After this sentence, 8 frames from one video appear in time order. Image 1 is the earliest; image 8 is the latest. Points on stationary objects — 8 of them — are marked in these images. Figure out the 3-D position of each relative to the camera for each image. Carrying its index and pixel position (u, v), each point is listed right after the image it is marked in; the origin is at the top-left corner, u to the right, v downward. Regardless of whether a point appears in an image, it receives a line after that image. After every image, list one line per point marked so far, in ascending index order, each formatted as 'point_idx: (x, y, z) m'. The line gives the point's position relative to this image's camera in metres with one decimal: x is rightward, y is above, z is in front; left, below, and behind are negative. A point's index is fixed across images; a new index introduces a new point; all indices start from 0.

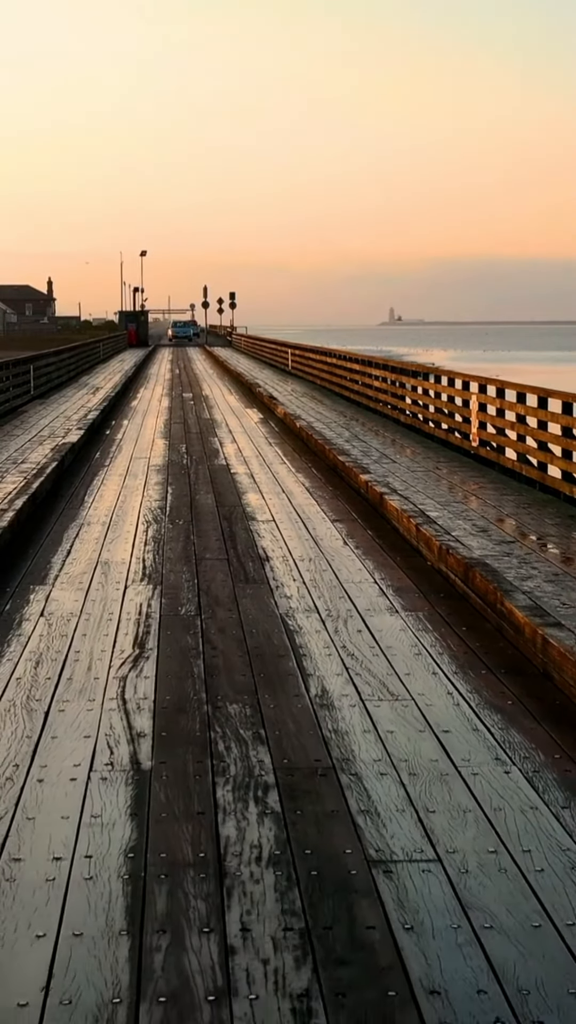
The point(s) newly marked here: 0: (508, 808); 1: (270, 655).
0: (+0.3, -0.5, +2.8) m
1: (0.0, -0.3, +4.0) m
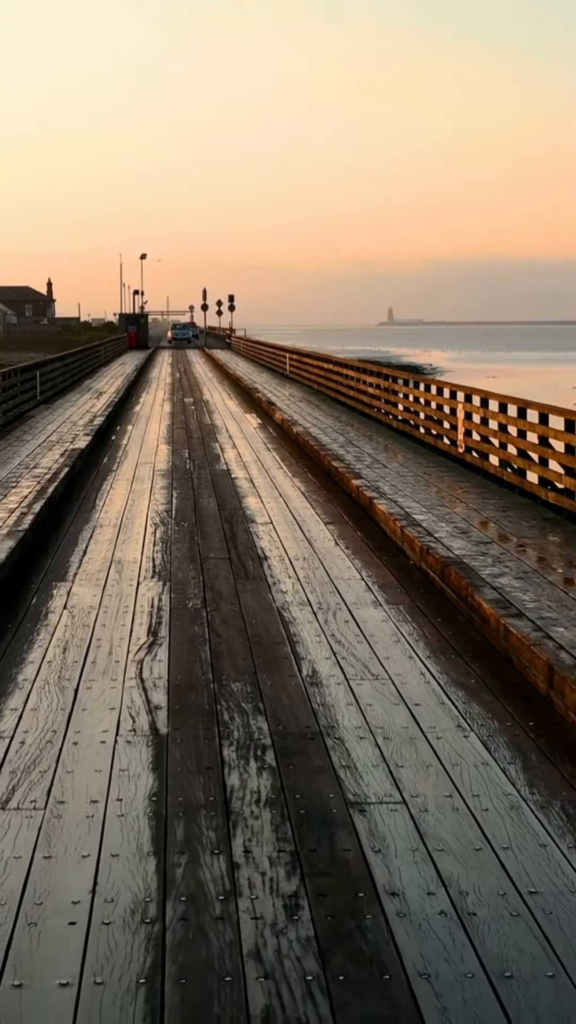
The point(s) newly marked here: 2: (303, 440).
0: (+0.3, -0.5, +3.4) m
1: (-0.1, -0.3, +4.6) m
2: (+0.1, +0.5, +12.2) m
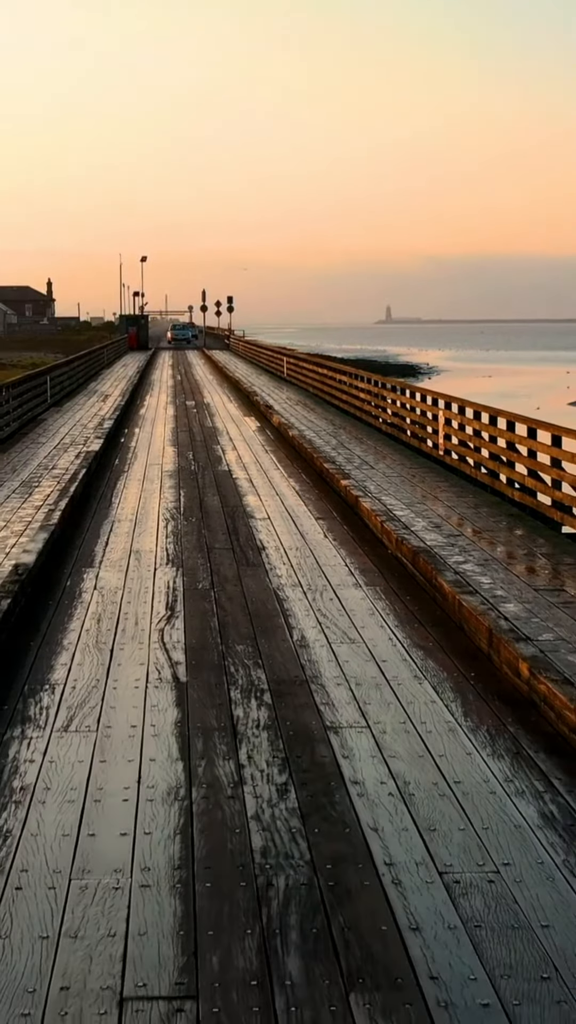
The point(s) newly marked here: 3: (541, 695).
0: (+0.3, -0.5, +4.4) m
1: (-0.1, -0.3, +5.6) m
2: (+0.1, +0.5, +13.2) m
3: (+0.6, -0.4, +4.3) m
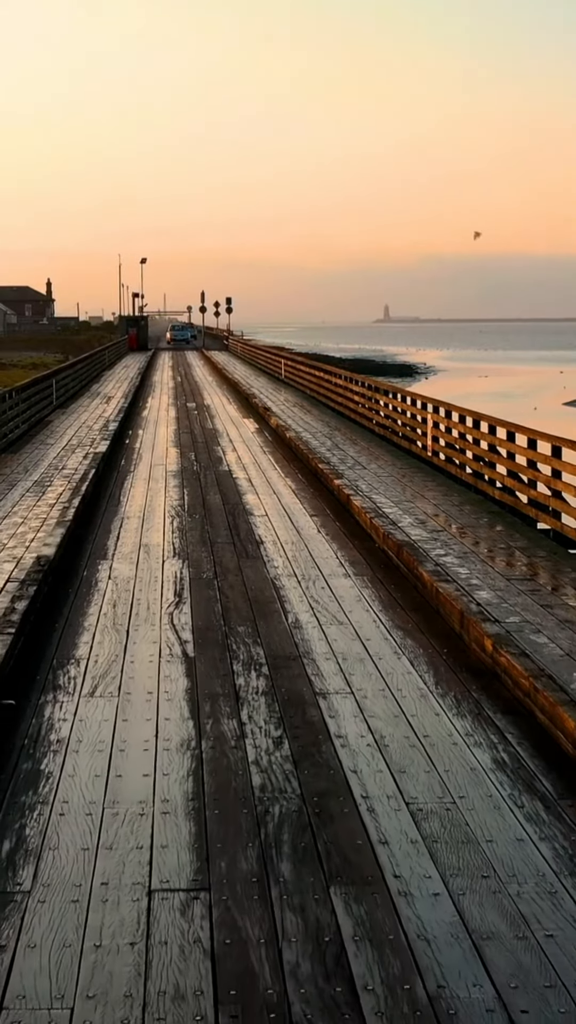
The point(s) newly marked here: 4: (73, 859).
0: (+0.3, -0.5, +5.0) m
1: (-0.1, -0.3, +6.3) m
2: (0.0, +0.5, +13.8) m
3: (+0.6, -0.4, +4.9) m
4: (-0.4, -0.6, +3.3) m
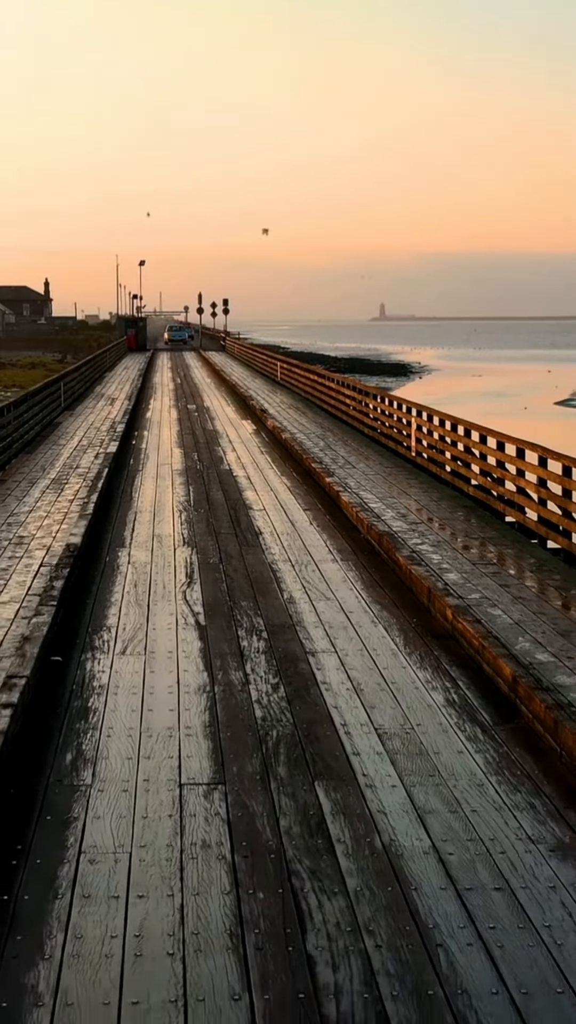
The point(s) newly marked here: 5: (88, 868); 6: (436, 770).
0: (+0.3, -0.4, +6.1) m
1: (-0.1, -0.3, +7.3) m
2: (0.0, +0.6, +14.9) m
3: (+0.6, -0.4, +6.0) m
4: (-0.4, -0.6, +4.4) m
5: (-0.4, -0.7, +3.6) m
6: (+0.4, -0.6, +4.3) m
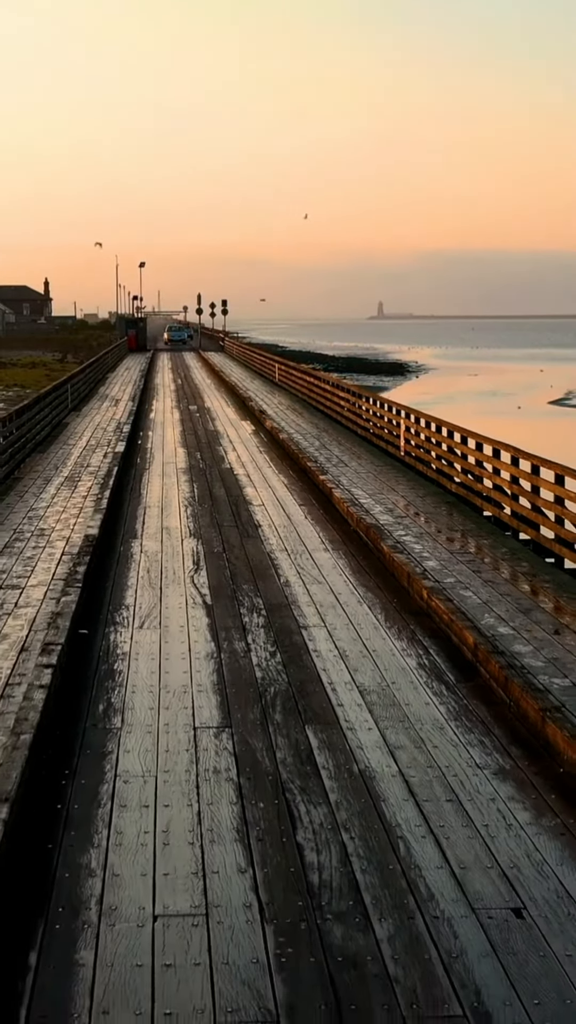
0: (+0.3, -0.4, +7.0) m
1: (-0.1, -0.3, +8.2) m
2: (0.0, +0.6, +15.8) m
3: (+0.6, -0.4, +6.9) m
4: (-0.4, -0.6, +5.3) m
5: (-0.4, -0.7, +4.5) m
6: (+0.3, -0.6, +5.2) m
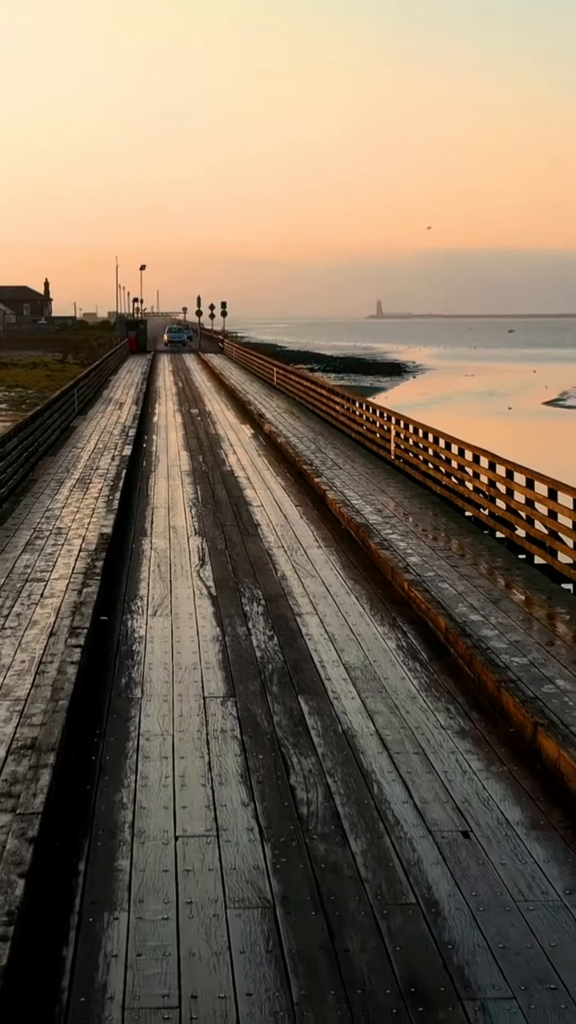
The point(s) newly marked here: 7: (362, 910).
0: (+0.3, -0.4, +7.9) m
1: (-0.1, -0.3, +9.1) m
2: (0.0, +0.6, +16.7) m
3: (+0.5, -0.4, +7.8) m
4: (-0.4, -0.6, +6.2) m
5: (-0.4, -0.7, +5.3) m
6: (+0.3, -0.6, +6.1) m
7: (+0.2, -0.8, +3.8) m
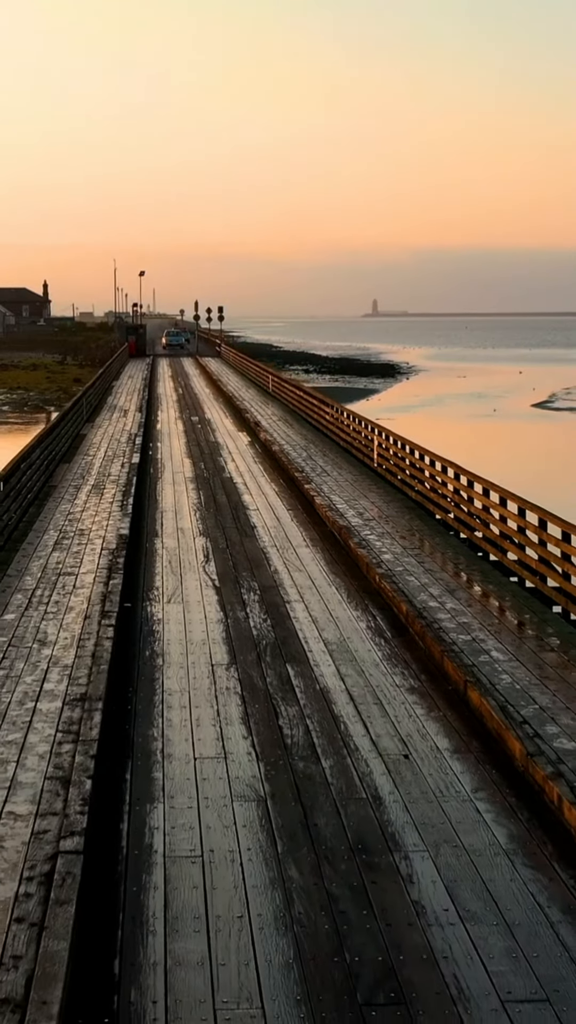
0: (+0.2, -0.4, +9.5) m
1: (-0.2, -0.3, +10.7) m
2: (-0.1, +0.6, +18.3) m
3: (+0.5, -0.4, +9.4) m
4: (-0.5, -0.6, +7.8) m
5: (-0.5, -0.7, +7.0) m
6: (+0.3, -0.6, +7.7) m
7: (+0.1, -0.9, +5.4) m
